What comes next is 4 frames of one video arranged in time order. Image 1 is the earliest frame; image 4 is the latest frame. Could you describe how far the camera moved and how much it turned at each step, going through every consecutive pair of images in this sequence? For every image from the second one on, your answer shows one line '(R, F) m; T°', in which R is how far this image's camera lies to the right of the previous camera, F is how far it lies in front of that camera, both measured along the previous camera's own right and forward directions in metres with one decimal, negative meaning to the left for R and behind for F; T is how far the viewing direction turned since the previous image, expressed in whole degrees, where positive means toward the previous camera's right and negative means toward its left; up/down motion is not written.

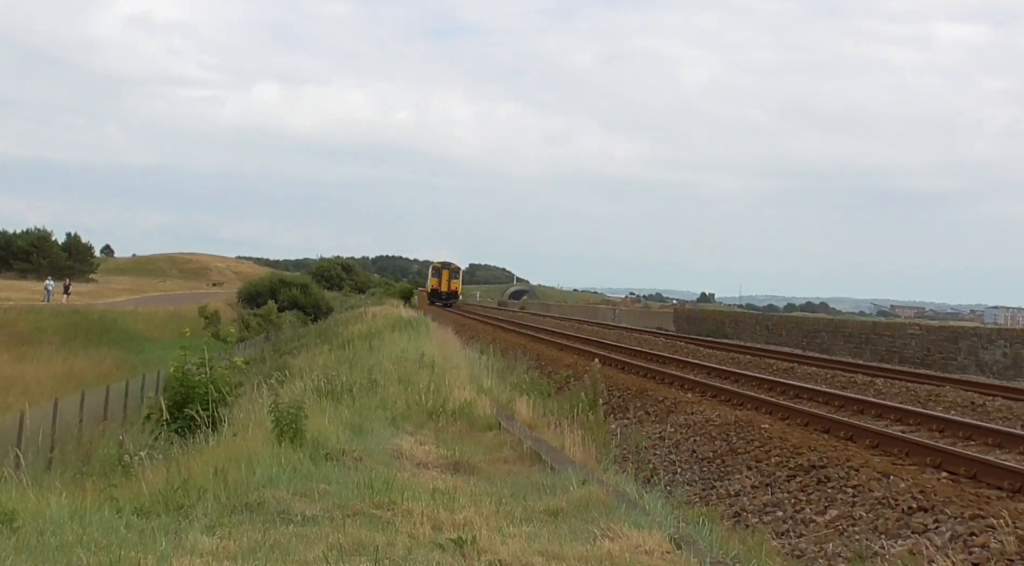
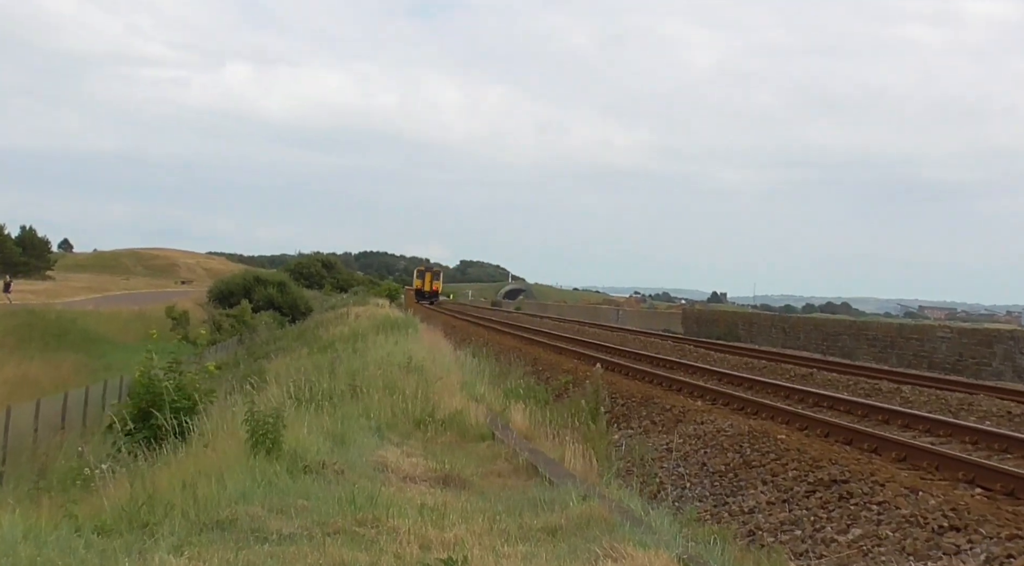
(+0.1, +1.6) m; 0°
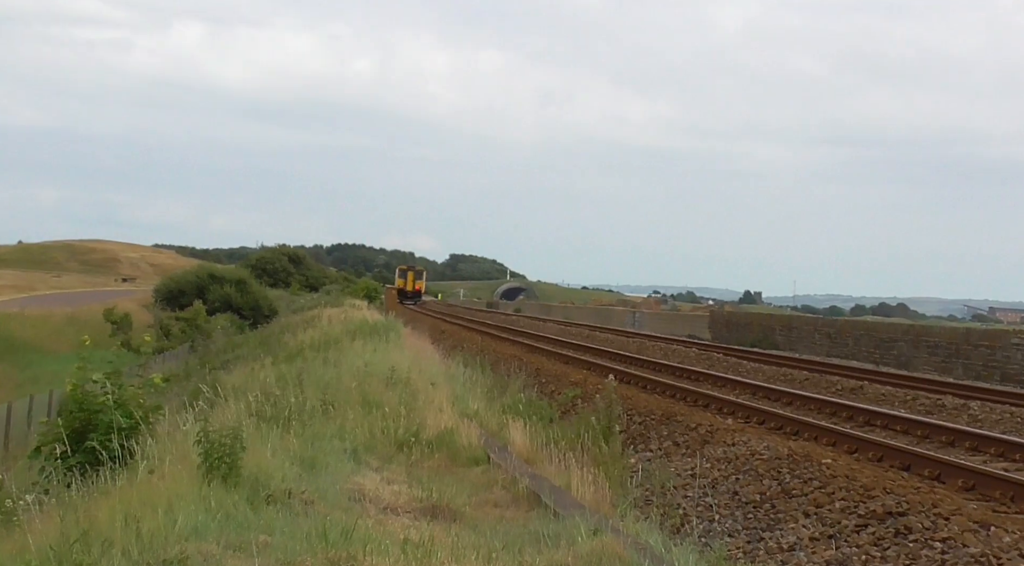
(0.0, +2.7) m; 0°
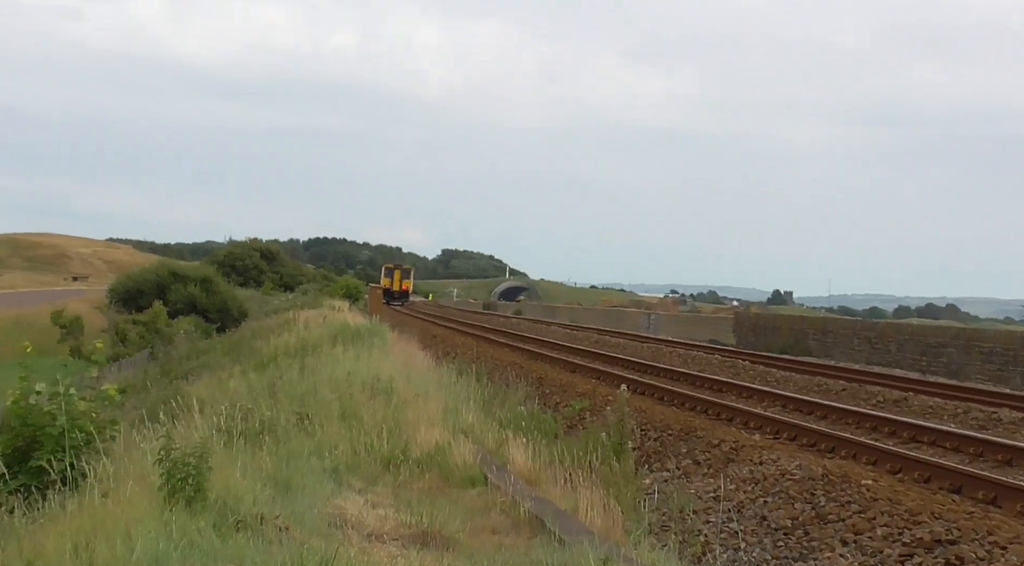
(0.0, +1.7) m; 0°
